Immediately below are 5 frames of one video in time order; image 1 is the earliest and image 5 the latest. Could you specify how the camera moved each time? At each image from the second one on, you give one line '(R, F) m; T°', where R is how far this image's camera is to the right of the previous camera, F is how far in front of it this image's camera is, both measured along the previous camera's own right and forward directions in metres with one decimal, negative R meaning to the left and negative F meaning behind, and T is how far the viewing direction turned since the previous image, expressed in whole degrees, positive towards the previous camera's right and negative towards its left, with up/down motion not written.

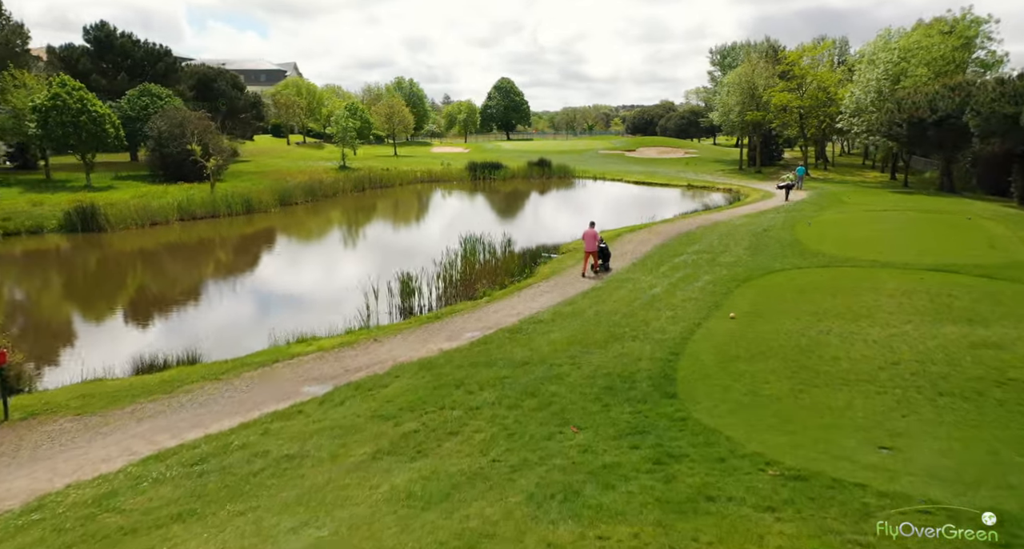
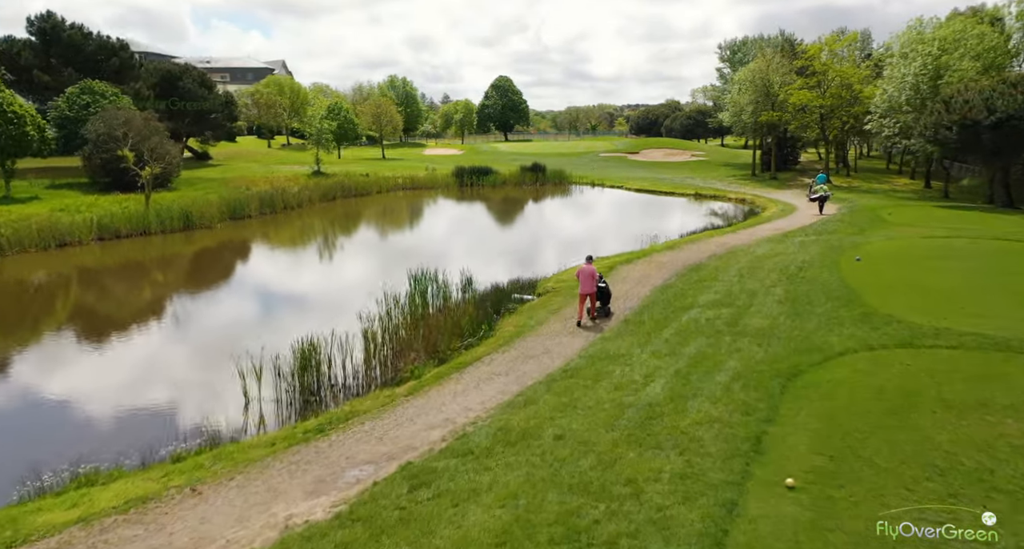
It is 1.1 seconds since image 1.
(+0.9, +3.8) m; 0°
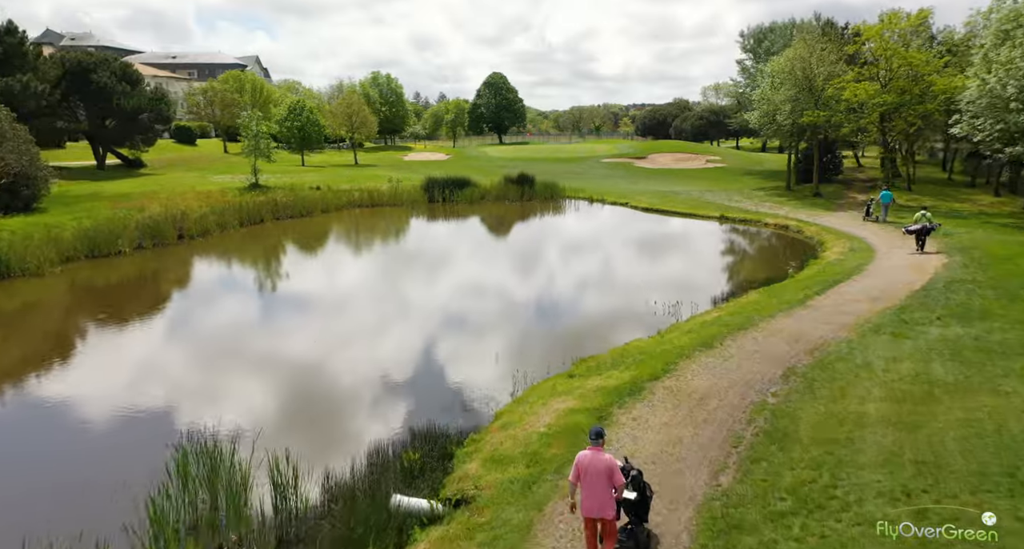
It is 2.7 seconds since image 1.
(+1.3, +7.6) m; 0°
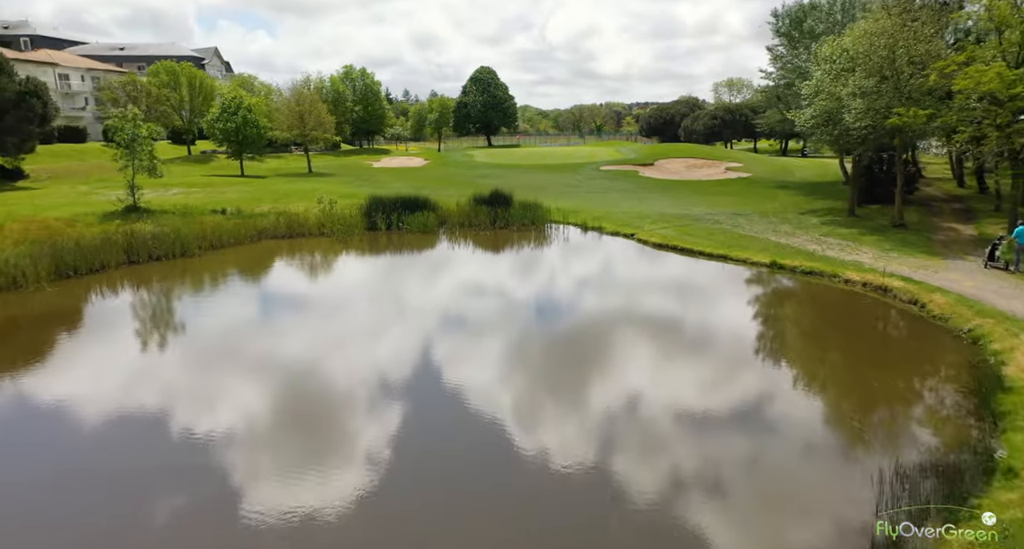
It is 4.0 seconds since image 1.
(+1.4, +9.1) m; 0°
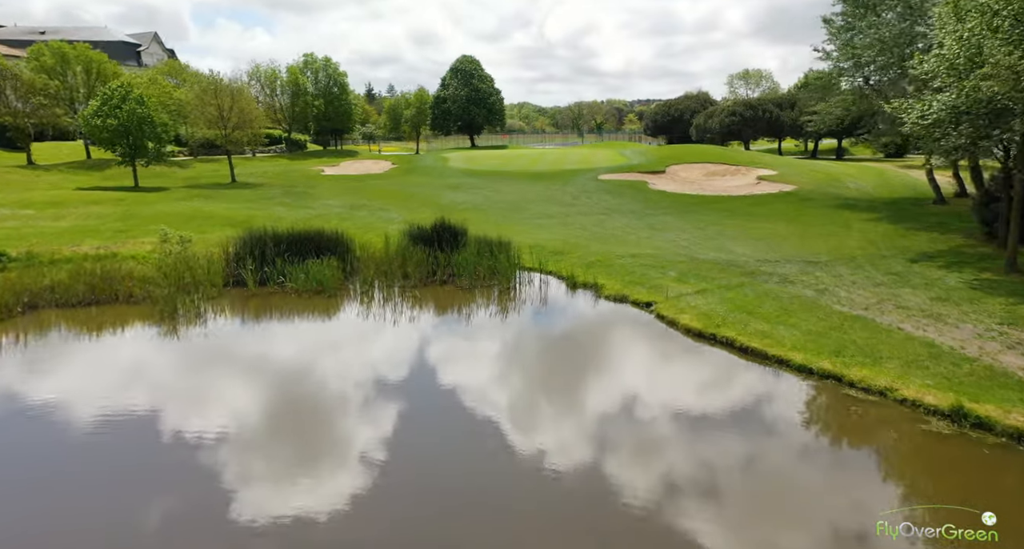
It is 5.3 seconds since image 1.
(+1.5, +10.4) m; 0°
